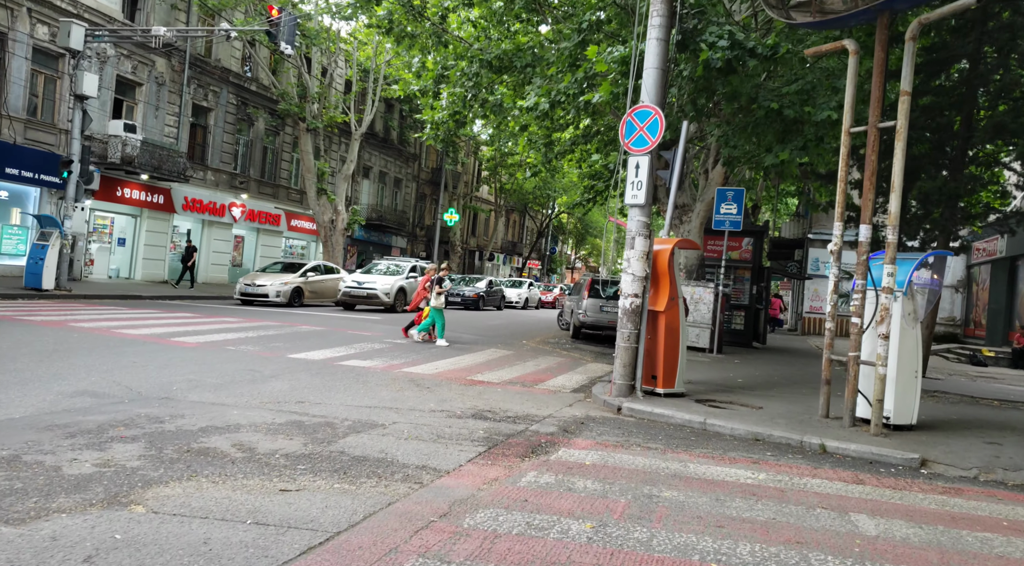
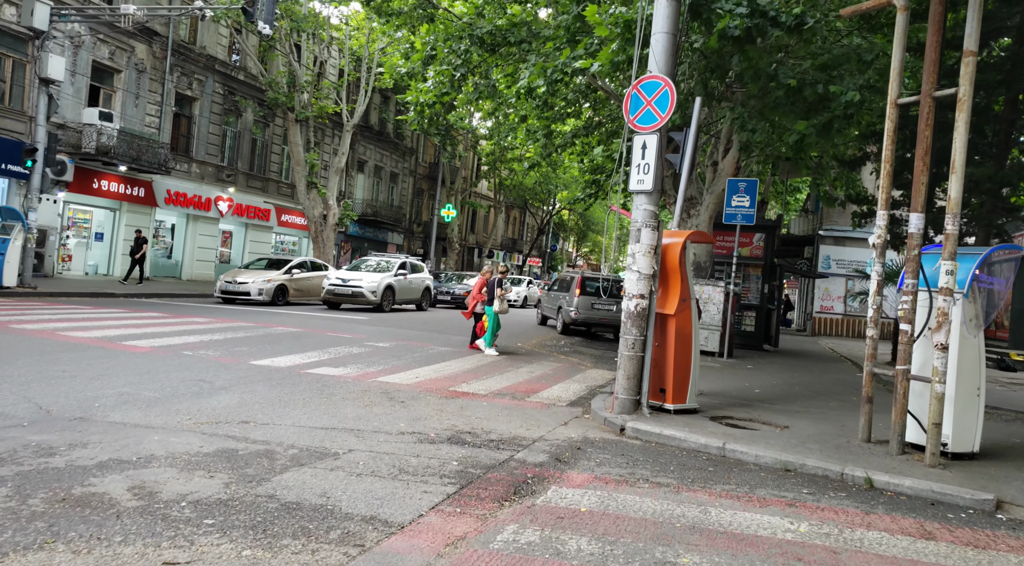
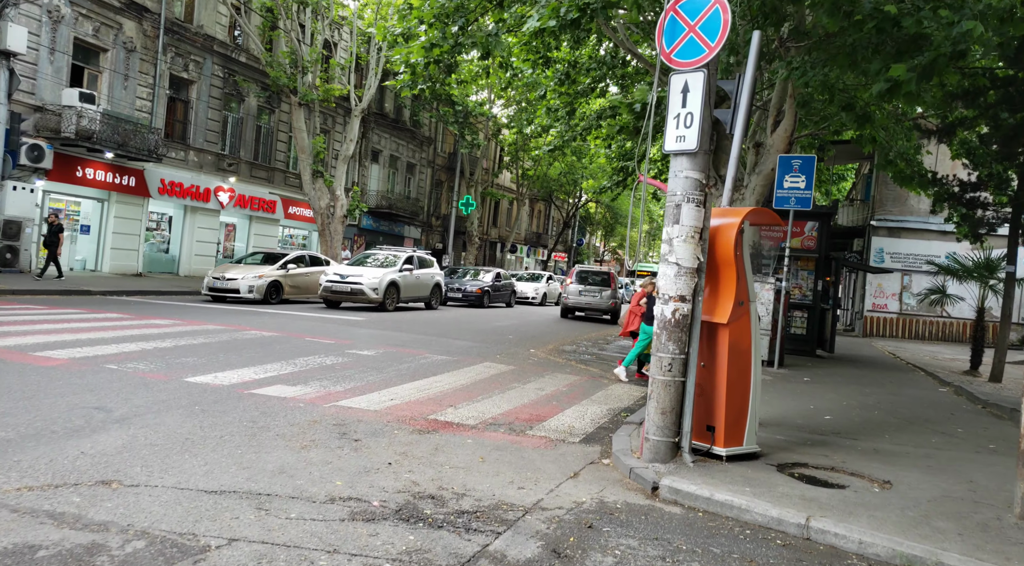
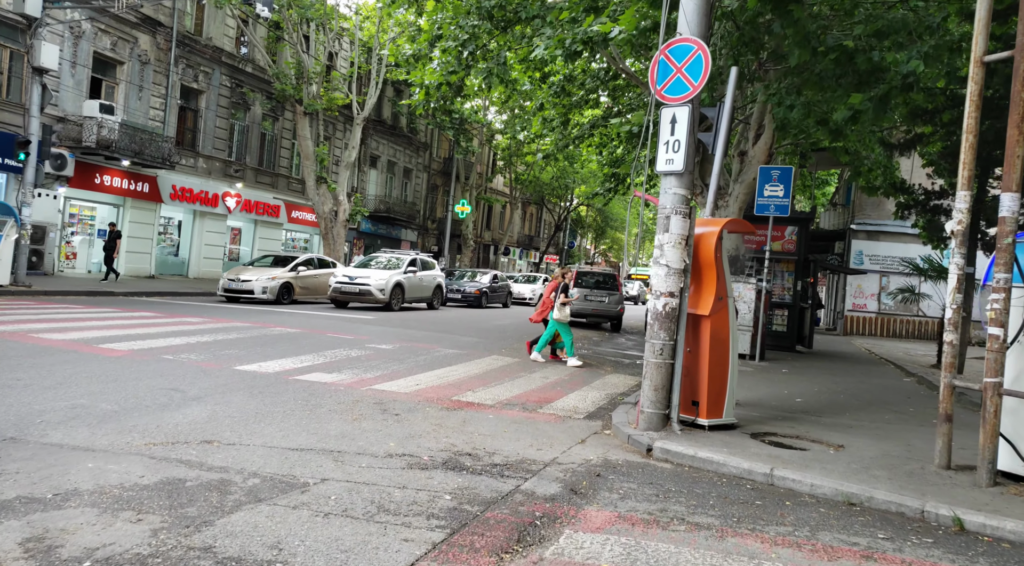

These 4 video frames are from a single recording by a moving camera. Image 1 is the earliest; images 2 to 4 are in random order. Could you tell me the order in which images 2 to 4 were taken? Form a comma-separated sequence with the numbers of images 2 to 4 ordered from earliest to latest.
2, 4, 3
